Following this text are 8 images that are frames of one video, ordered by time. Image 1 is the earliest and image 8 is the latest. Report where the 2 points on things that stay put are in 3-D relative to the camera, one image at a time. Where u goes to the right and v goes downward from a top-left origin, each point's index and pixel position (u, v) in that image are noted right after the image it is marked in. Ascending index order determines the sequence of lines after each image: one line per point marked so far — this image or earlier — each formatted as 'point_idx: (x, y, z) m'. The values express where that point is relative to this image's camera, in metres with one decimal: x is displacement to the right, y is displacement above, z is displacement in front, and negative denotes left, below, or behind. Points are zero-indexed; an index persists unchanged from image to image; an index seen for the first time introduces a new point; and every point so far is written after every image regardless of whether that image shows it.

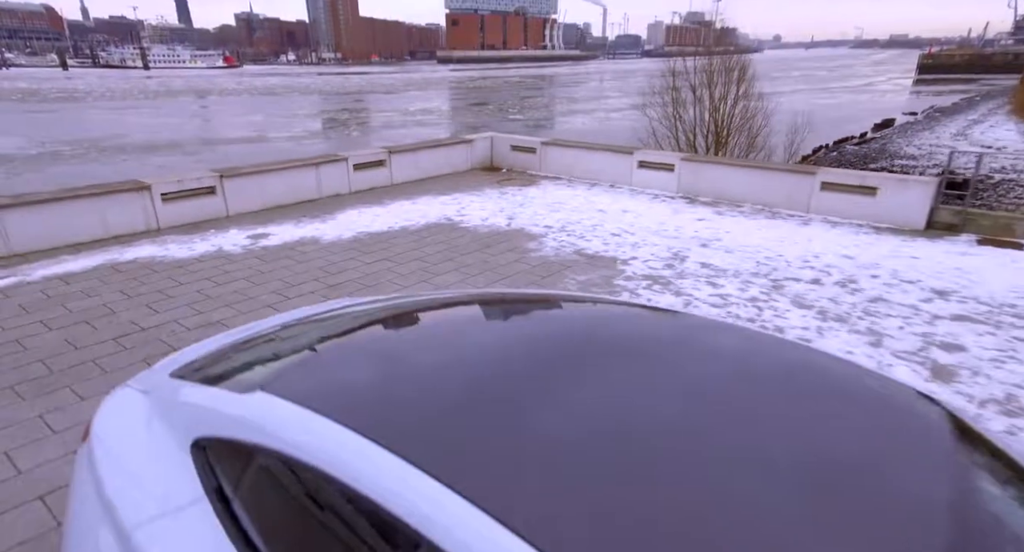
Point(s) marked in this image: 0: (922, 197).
0: (+4.8, +0.9, +6.7) m
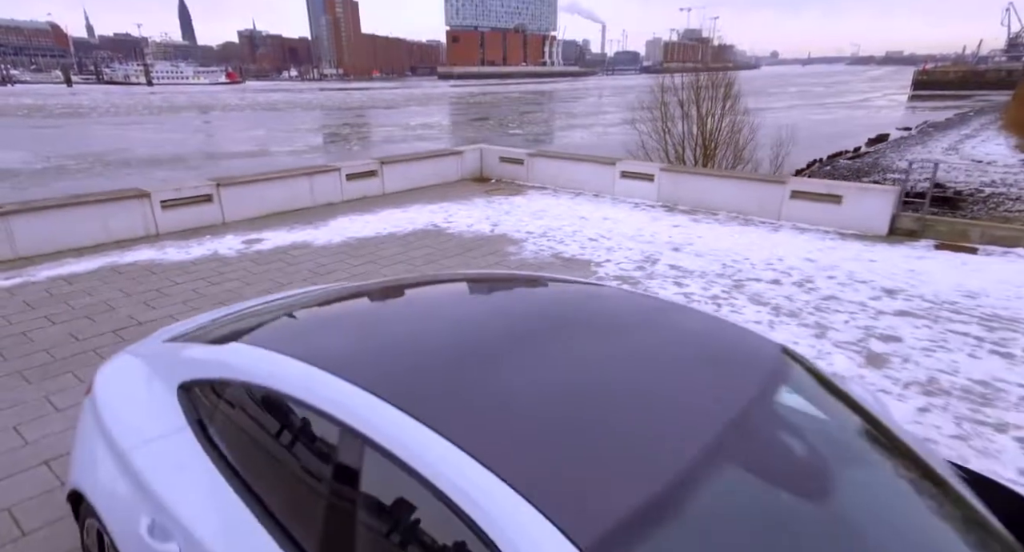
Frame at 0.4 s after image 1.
0: (+4.6, +0.9, +7.0) m
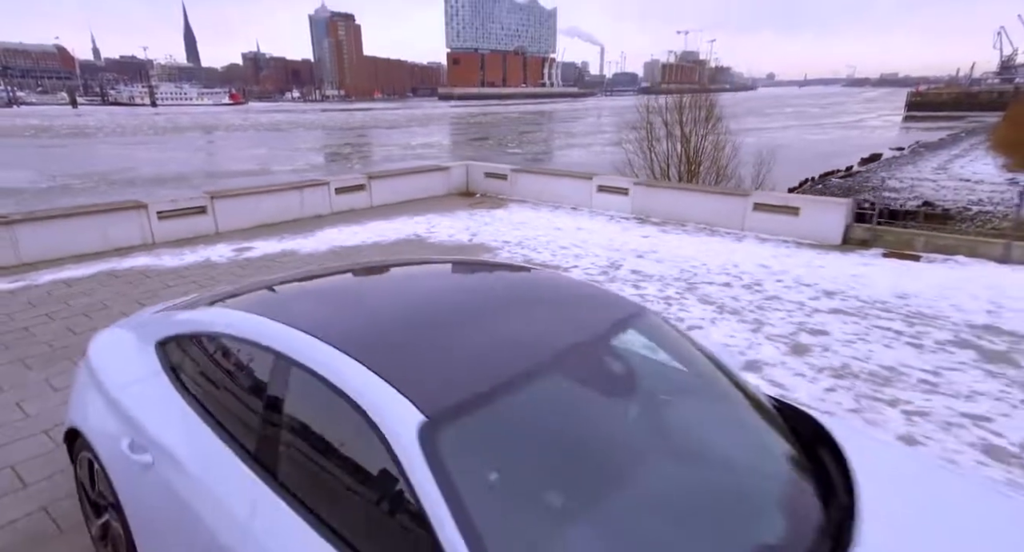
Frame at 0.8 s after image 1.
0: (+4.3, +0.8, +7.5) m
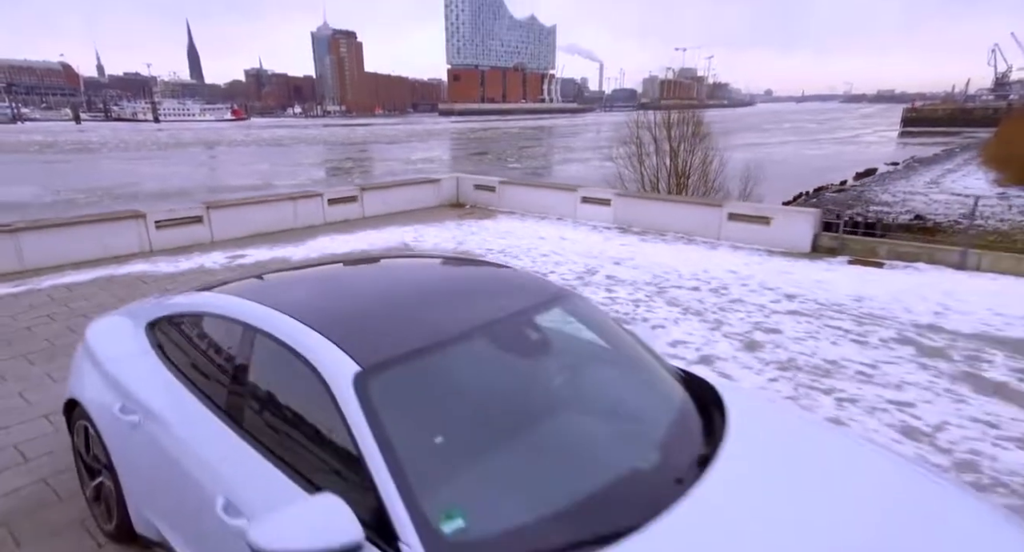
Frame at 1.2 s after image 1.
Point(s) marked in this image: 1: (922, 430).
0: (+4.0, +0.7, +7.8) m
1: (+2.4, -0.9, +3.4) m
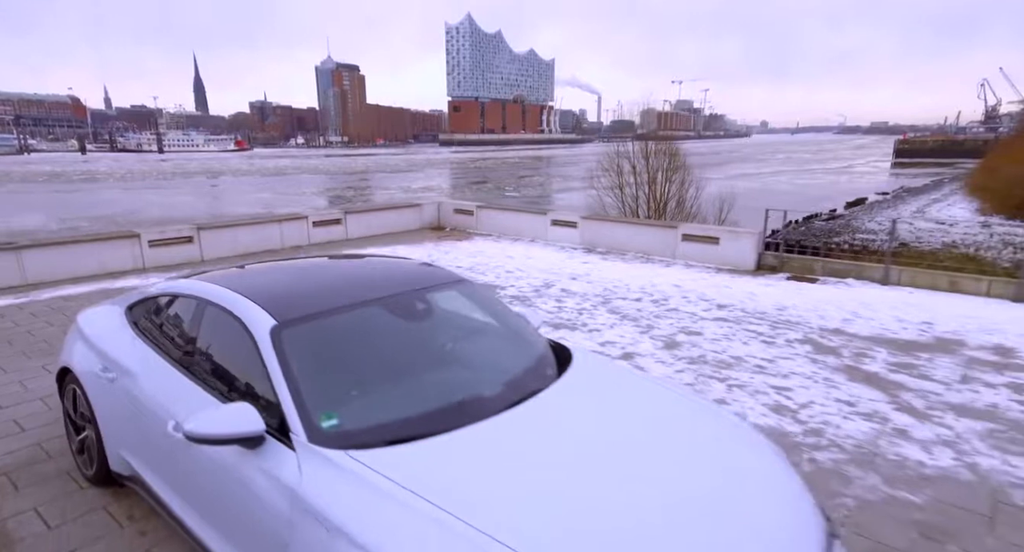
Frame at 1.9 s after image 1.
0: (+3.5, +0.5, +8.5) m
1: (+1.9, -0.9, +3.9) m
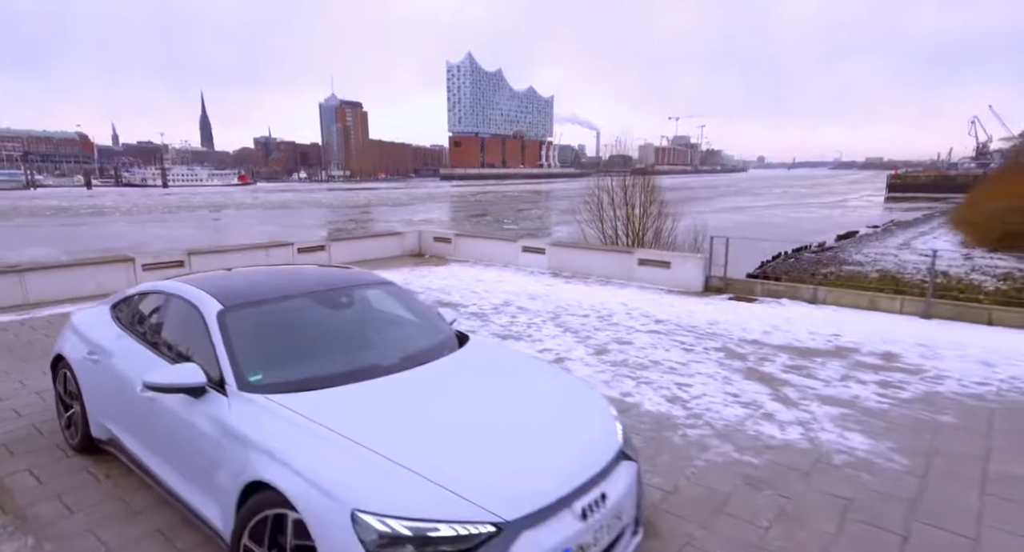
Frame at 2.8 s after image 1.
0: (+3.0, +0.1, +9.2) m
1: (+1.4, -1.0, +4.6) m
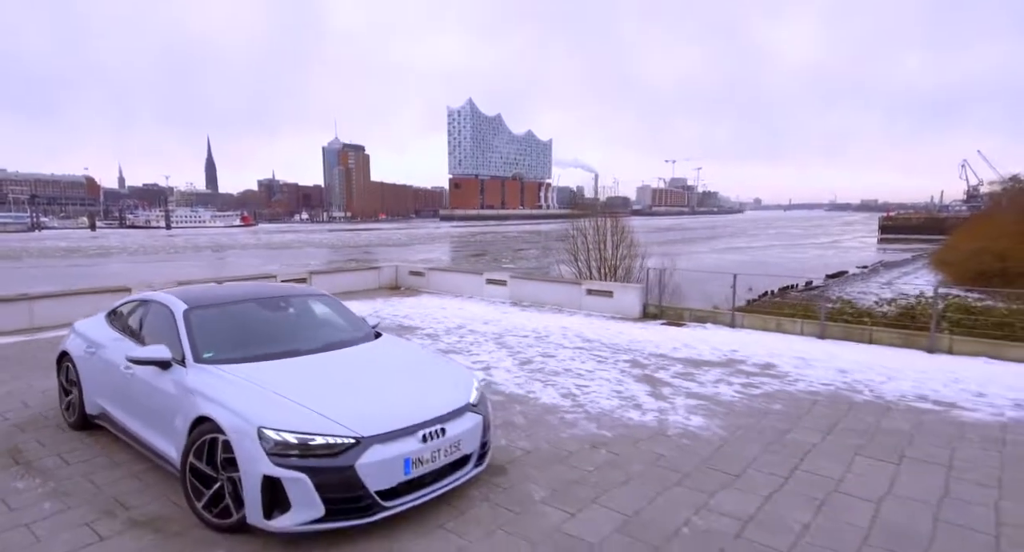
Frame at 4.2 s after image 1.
0: (+2.2, -0.4, +10.2) m
1: (+0.6, -1.2, +5.5) m
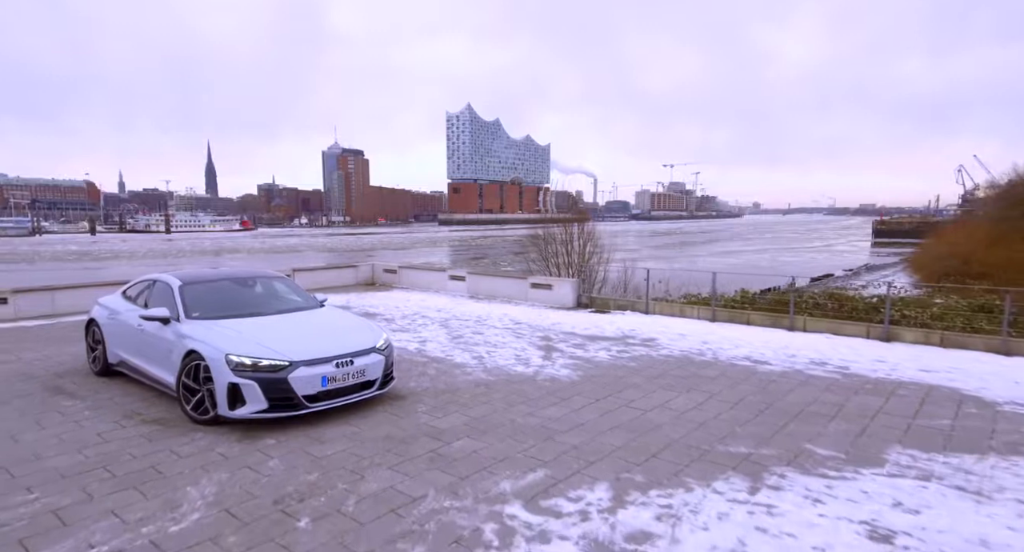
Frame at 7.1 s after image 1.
0: (+1.3, -0.3, +11.8) m
1: (-0.3, -1.0, +7.1) m
